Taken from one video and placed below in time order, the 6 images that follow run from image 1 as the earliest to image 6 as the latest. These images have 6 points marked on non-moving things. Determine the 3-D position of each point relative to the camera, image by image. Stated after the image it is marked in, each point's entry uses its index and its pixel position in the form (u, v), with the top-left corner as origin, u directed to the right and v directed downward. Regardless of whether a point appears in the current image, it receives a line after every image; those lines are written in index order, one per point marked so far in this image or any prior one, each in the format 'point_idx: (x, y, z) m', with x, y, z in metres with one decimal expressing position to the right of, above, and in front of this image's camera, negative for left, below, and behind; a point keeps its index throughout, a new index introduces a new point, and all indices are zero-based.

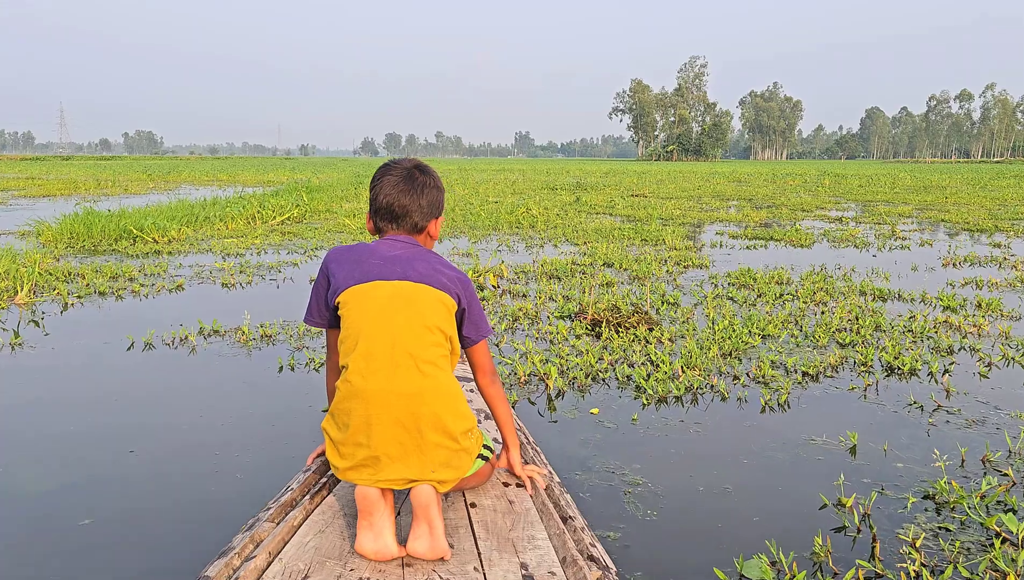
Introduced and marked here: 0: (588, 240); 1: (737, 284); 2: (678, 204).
0: (+0.9, +0.6, +10.1) m
1: (+1.9, 0.0, +6.9) m
2: (+3.4, +1.8, +17.3) m
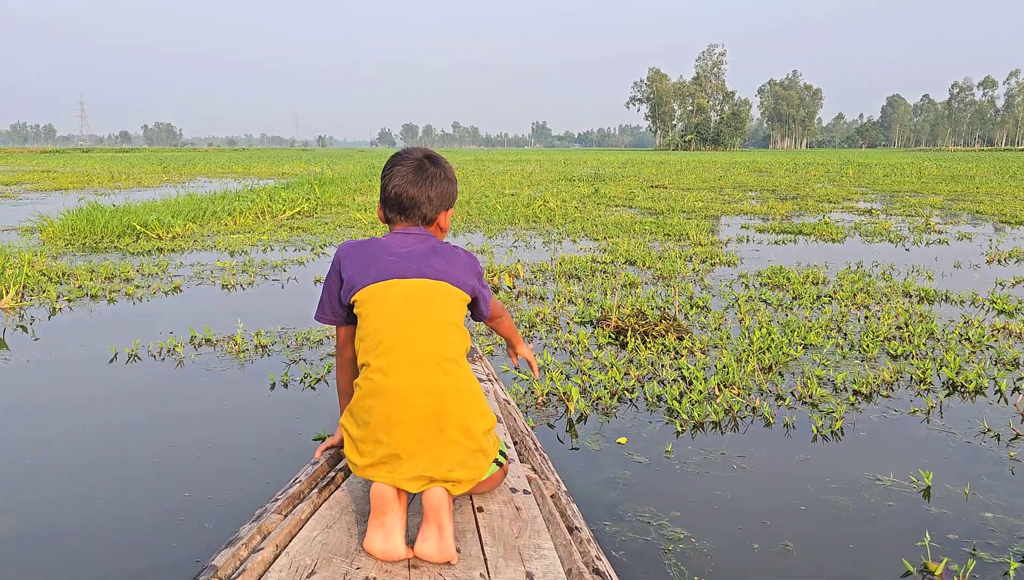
0: (+1.1, +0.6, +9.6) m
1: (+2.0, 0.0, +6.4) m
2: (+3.8, +1.9, +16.7) m
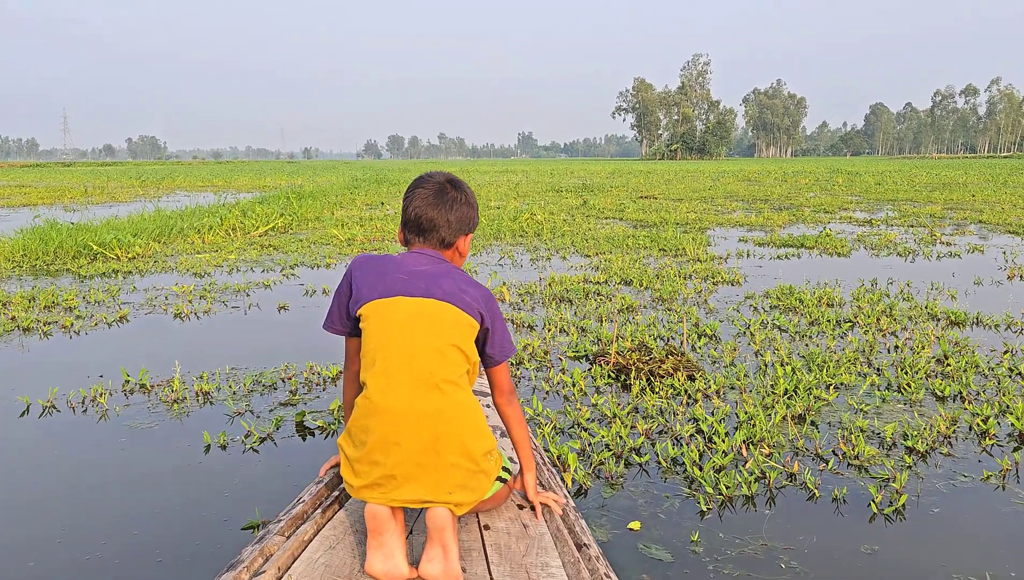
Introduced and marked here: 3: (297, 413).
0: (+1.0, +0.4, +9.0) m
1: (+1.9, -0.1, +5.9) m
2: (+3.5, +1.6, +16.2) m
3: (-0.9, -0.5, +3.5) m
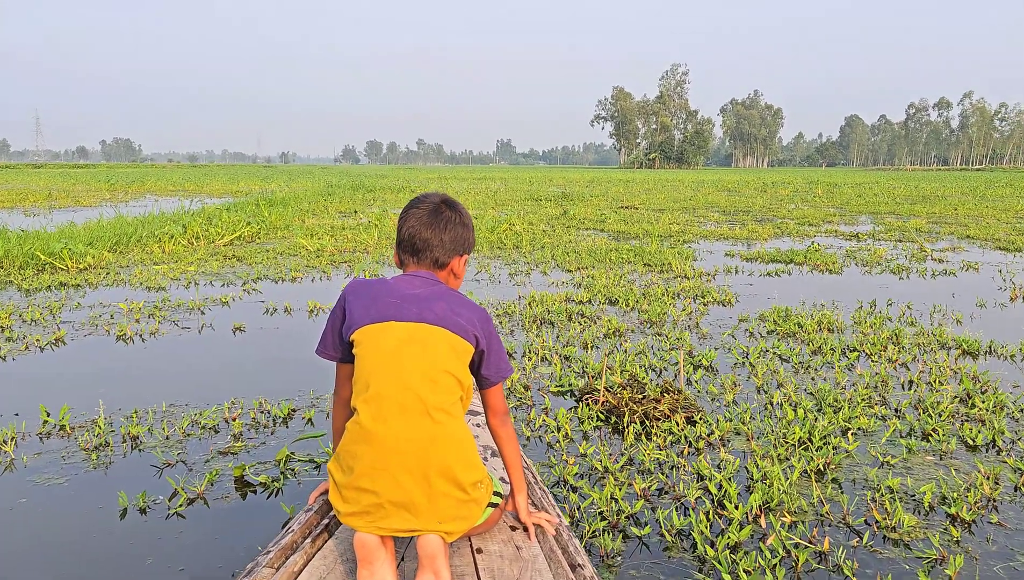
0: (+0.7, +0.3, +8.6) m
1: (+1.7, -0.3, +5.4) m
2: (+3.1, +1.4, +15.8) m
3: (-1.0, -0.6, +3.0) m
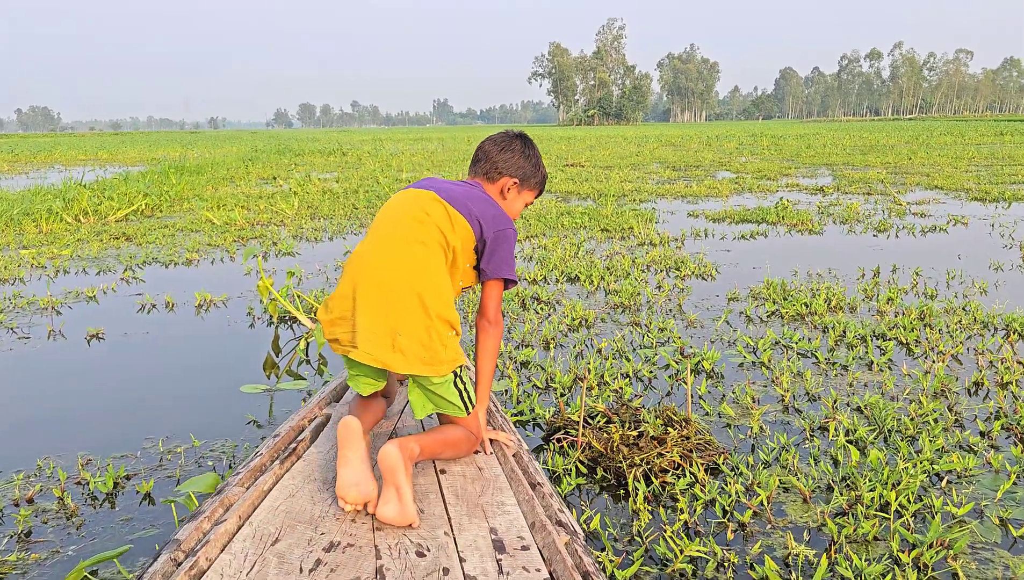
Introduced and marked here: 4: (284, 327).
0: (+0.2, +0.5, +7.4) m
1: (+1.4, -0.1, +4.4) m
2: (+2.0, +2.0, +14.8) m
3: (-1.1, -0.7, +1.8) m
4: (-1.3, -0.2, +4.6) m
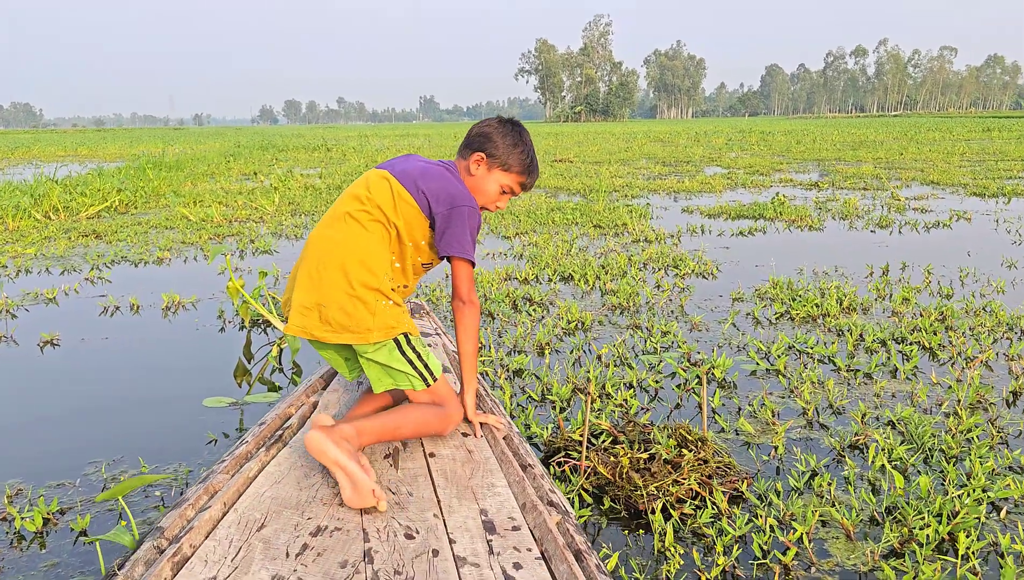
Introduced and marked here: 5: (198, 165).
0: (+0.1, +0.5, +7.1) m
1: (+1.4, -0.1, +4.1) m
2: (+1.8, +2.1, +14.5) m
3: (-1.2, -0.7, +1.5) m
4: (-1.3, -0.2, +4.3) m
5: (-6.3, +2.5, +16.8) m
